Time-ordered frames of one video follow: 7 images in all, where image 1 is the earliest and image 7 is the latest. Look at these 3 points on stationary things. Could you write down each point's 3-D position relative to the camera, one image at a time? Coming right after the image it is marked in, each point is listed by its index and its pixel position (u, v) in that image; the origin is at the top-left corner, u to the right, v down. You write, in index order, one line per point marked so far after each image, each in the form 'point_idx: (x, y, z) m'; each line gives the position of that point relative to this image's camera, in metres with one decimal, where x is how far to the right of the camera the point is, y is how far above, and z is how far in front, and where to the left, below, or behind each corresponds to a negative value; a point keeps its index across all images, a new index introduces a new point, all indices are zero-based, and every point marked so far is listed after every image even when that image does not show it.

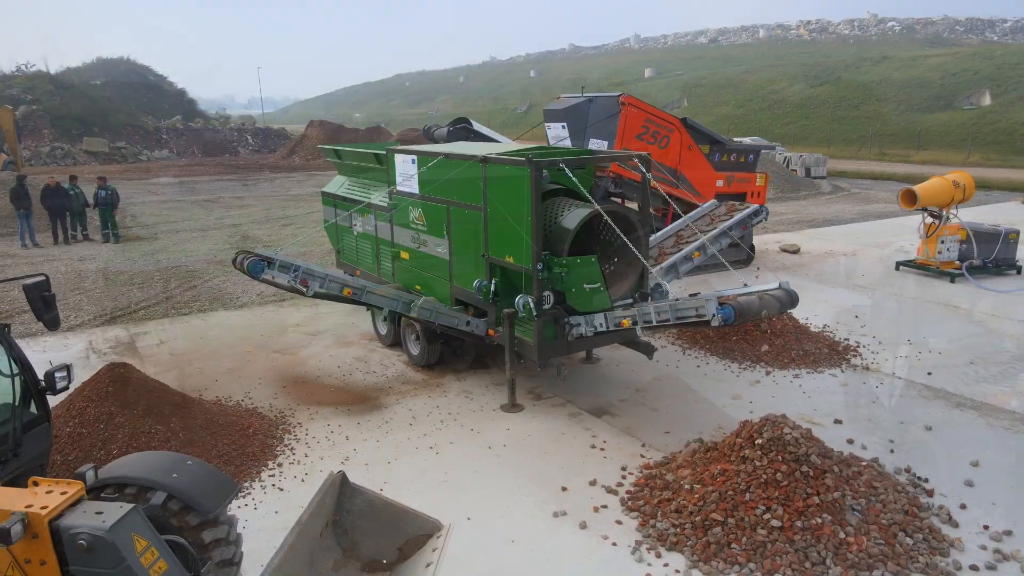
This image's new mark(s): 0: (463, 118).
0: (-0.6, +2.2, +9.4) m
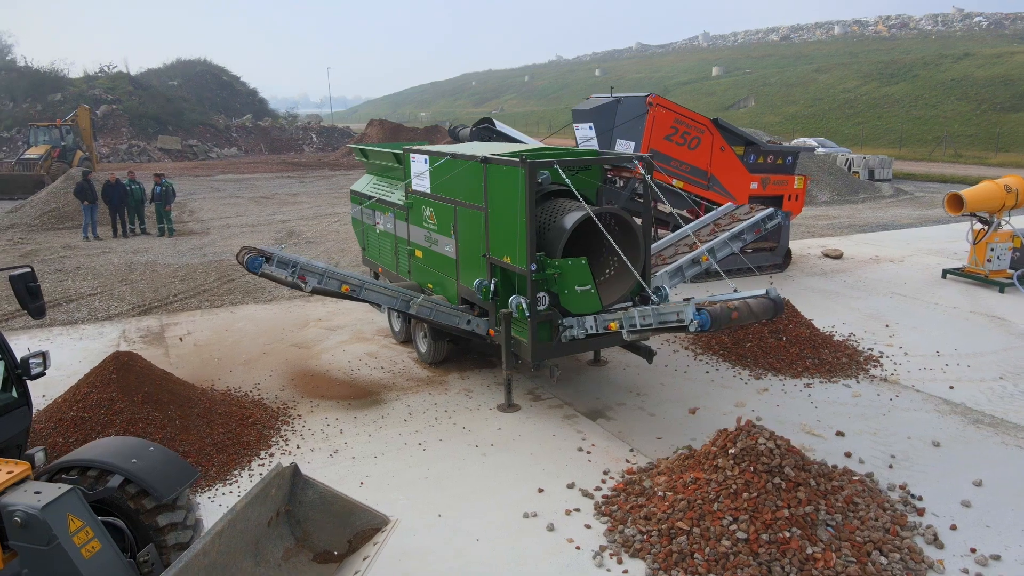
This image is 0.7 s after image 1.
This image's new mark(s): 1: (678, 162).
0: (-0.3, +2.2, +9.4) m
1: (+2.4, +1.8, +10.3) m
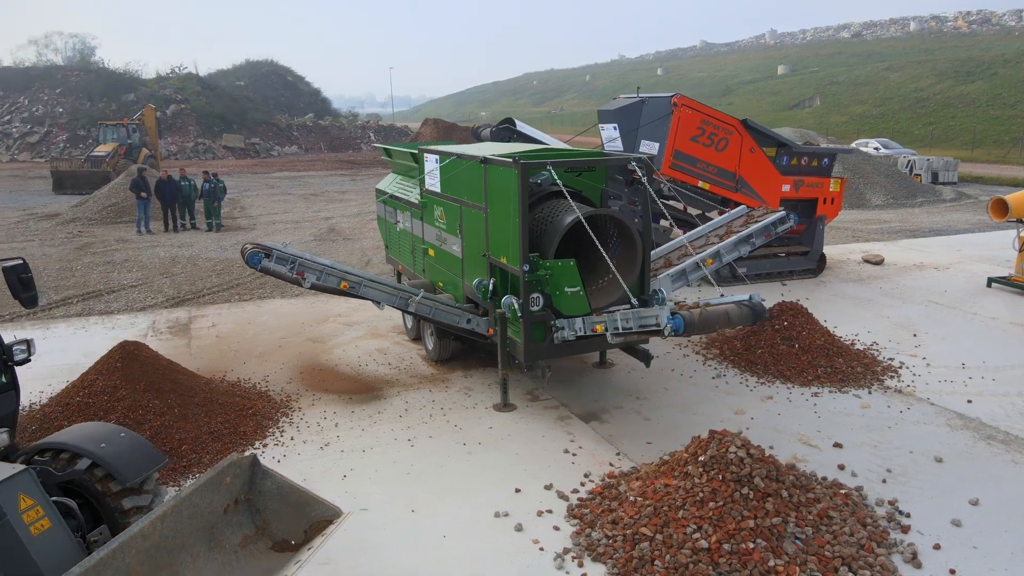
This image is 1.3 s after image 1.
0: (0.0, +2.2, +9.5) m
1: (+2.7, +1.7, +10.1) m
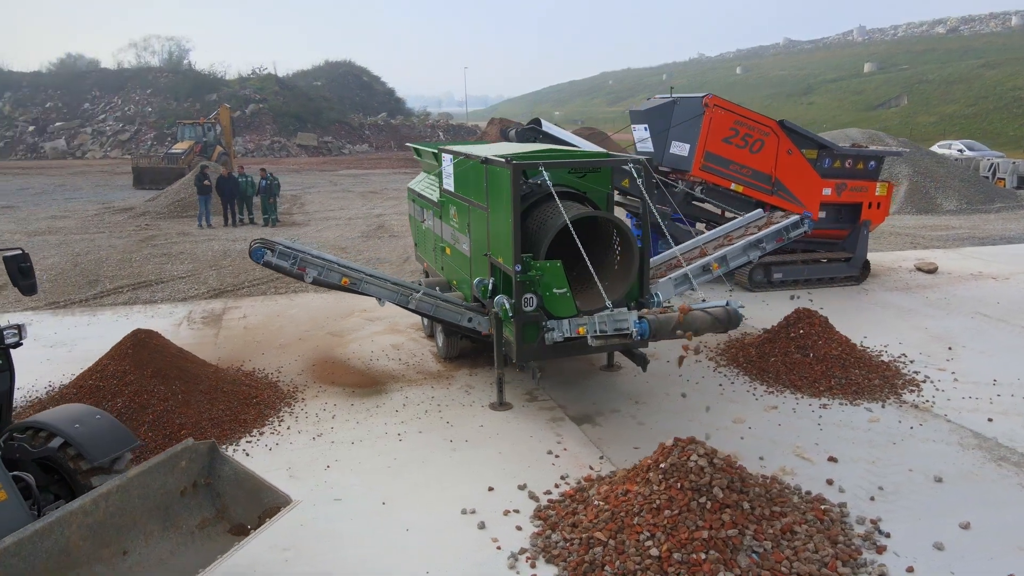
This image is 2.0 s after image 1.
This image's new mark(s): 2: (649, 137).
0: (+0.3, +2.2, +9.5) m
1: (+3.1, +1.7, +9.9) m
2: (+2.0, +2.2, +10.4) m
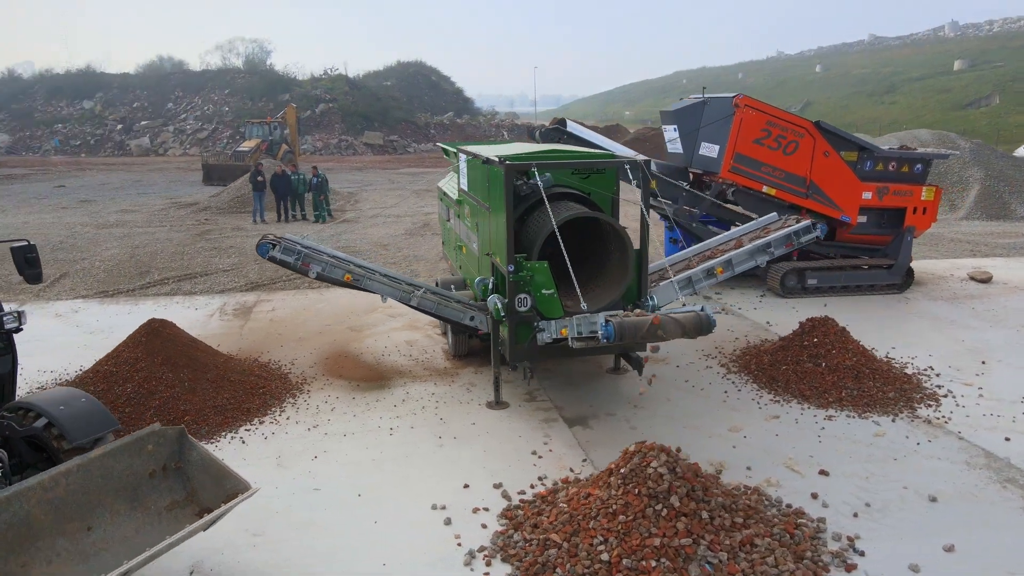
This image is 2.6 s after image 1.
0: (+0.6, +2.2, +9.5) m
1: (+3.4, +1.6, +9.6) m
2: (+2.4, +2.1, +10.2) m
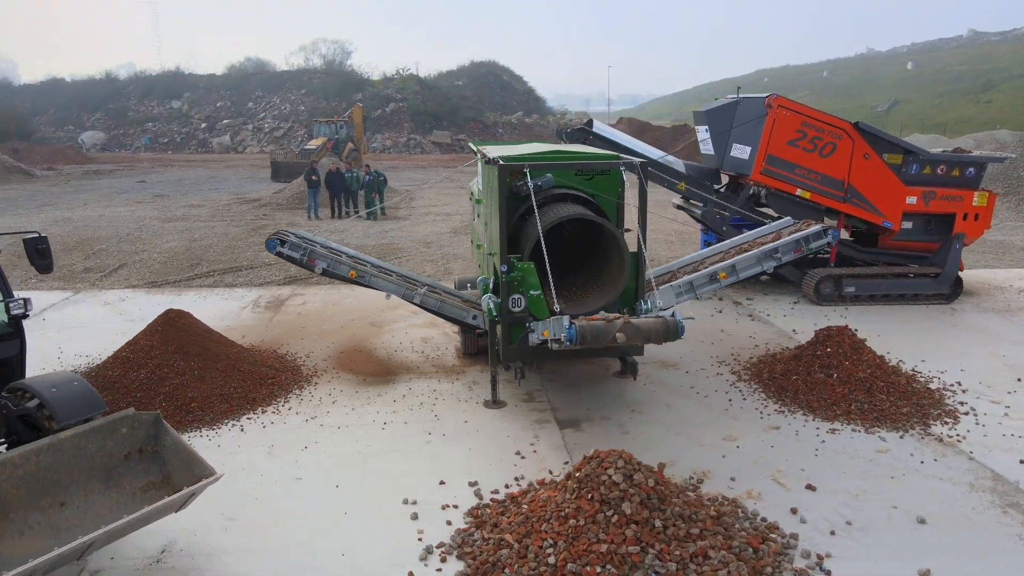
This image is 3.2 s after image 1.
0: (+1.0, +2.2, +9.4) m
1: (+3.7, +1.5, +9.3) m
2: (+2.8, +2.0, +10.0) m
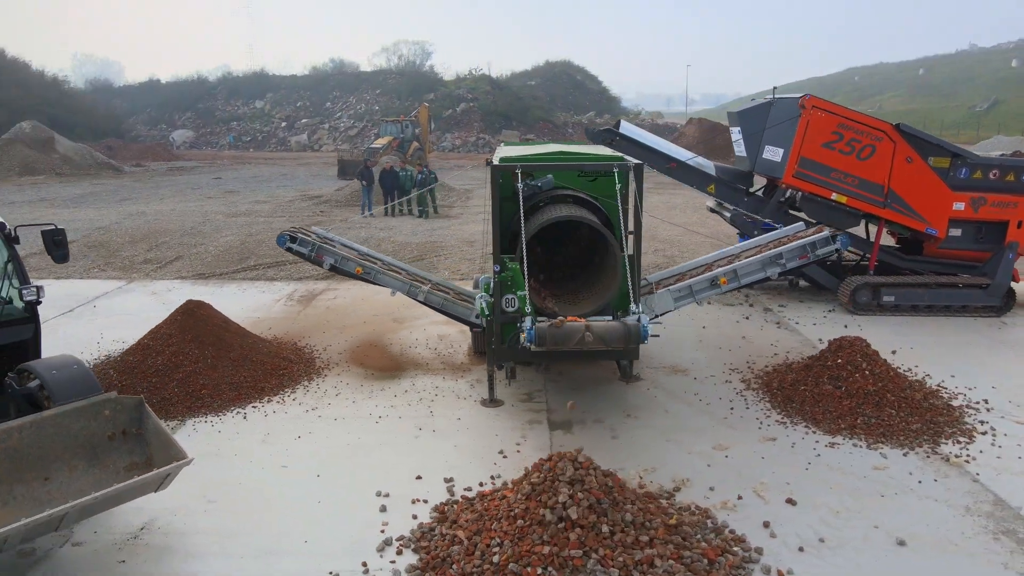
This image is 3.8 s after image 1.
0: (+1.3, +2.2, +9.3) m
1: (+4.0, +1.4, +8.9) m
2: (+3.2, +2.0, +9.7) m
